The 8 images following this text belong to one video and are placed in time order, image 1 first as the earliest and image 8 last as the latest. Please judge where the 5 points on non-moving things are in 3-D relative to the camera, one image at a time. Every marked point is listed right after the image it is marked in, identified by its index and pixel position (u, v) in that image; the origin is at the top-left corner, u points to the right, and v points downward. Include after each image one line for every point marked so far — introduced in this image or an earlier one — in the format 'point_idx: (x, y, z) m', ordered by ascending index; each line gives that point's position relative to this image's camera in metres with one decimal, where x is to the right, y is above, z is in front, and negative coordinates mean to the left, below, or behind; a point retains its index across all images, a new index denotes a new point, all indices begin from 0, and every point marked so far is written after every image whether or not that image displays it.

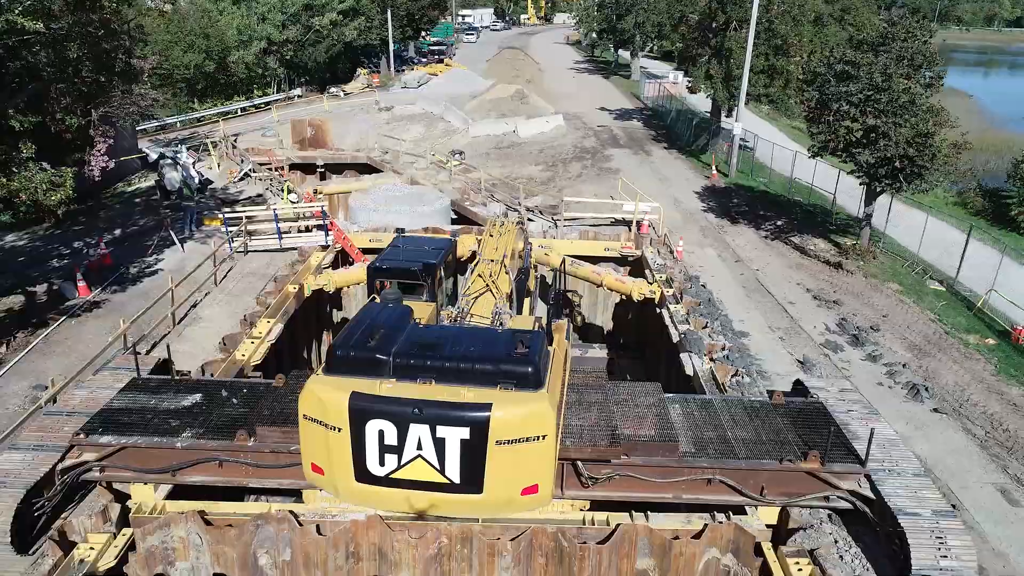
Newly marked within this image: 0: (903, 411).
0: (+8.7, -2.8, +16.8) m
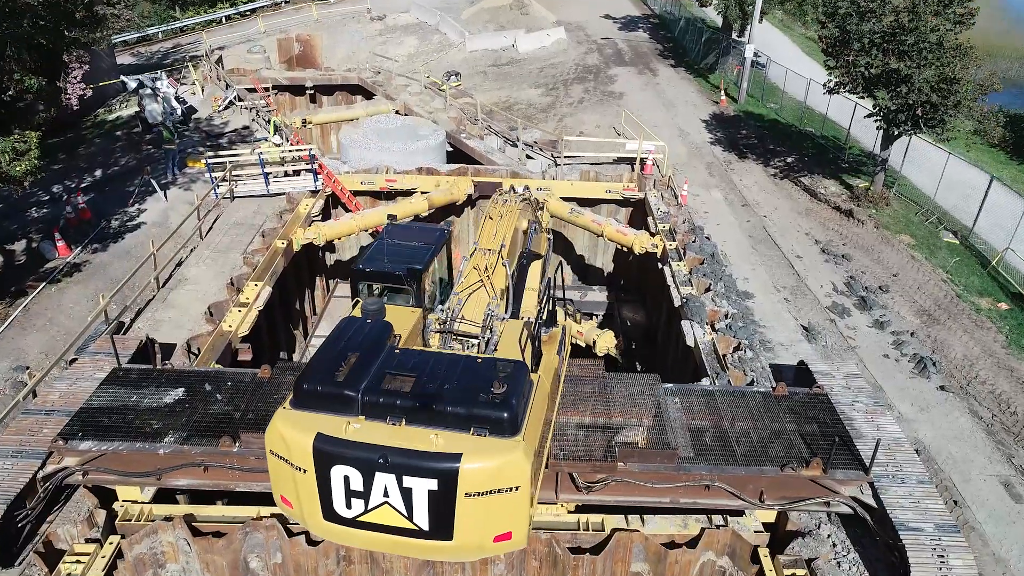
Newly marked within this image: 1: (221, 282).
0: (+8.6, -2.2, +16.4) m
1: (-7.7, +0.1, +19.9) m
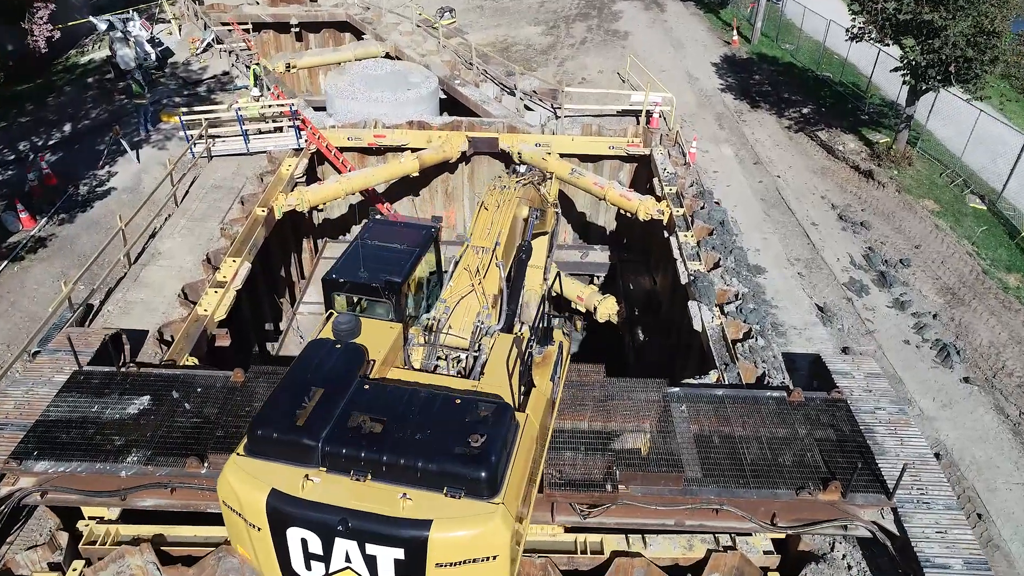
0: (+8.5, -1.9, +15.3) m
1: (-7.8, +0.7, +18.7) m
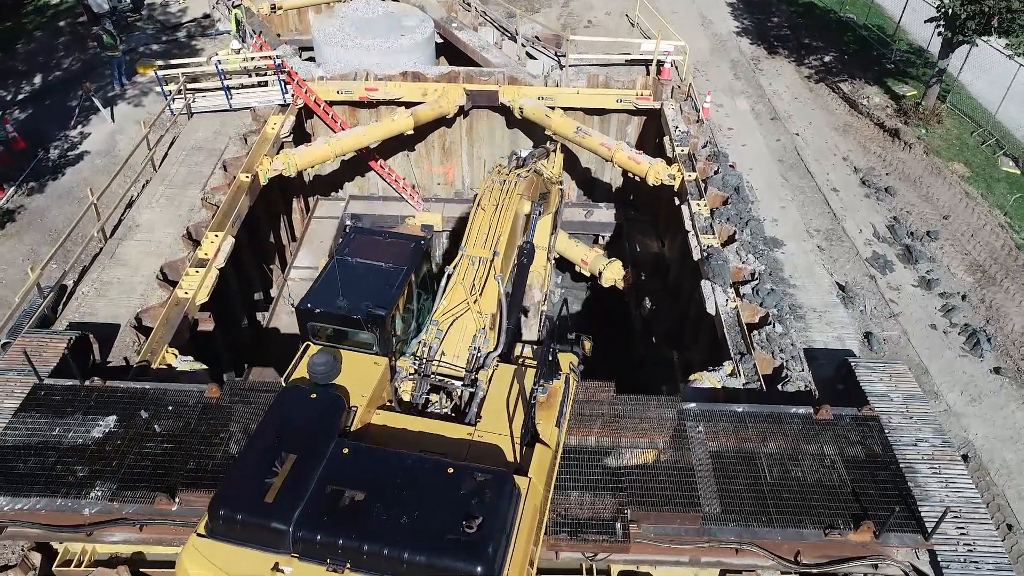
0: (+8.5, -1.6, +14.4) m
1: (-7.8, +1.3, +17.5) m
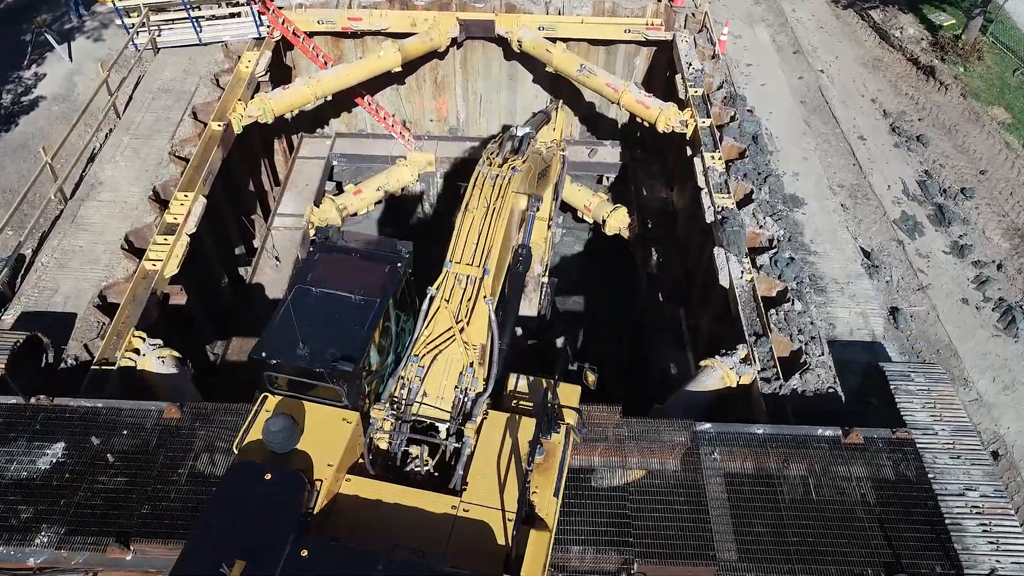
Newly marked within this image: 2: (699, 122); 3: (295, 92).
0: (+8.5, -1.2, +13.3) m
1: (-7.9, +2.1, +16.1) m
2: (+4.3, +3.7, +17.2) m
3: (-5.1, +4.6, +17.7) m
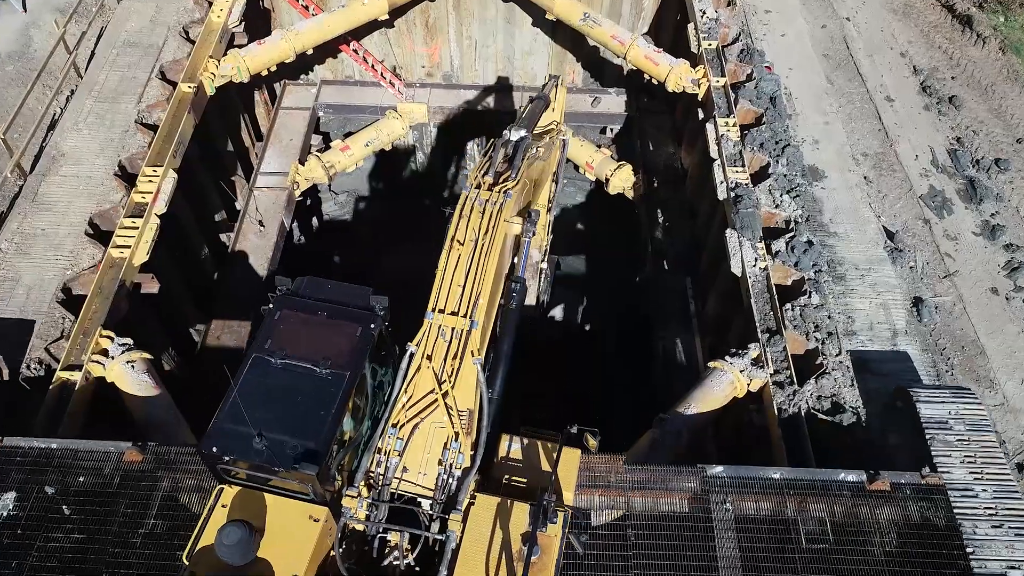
0: (+8.4, -1.1, +12.4) m
1: (-7.9, +2.5, +14.9) m
2: (+4.2, +4.2, +15.7) m
3: (-5.2, +5.1, +16.2) m
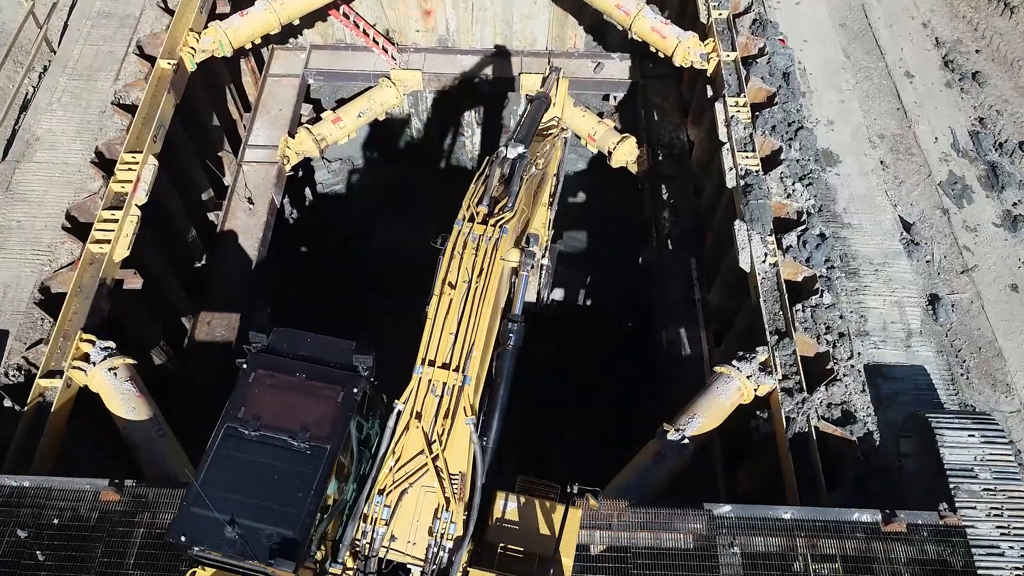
0: (+8.4, -1.1, +11.9) m
1: (-8.0, +2.6, +14.1) m
2: (+4.2, +4.5, +14.8) m
3: (-5.2, +5.4, +15.2) m
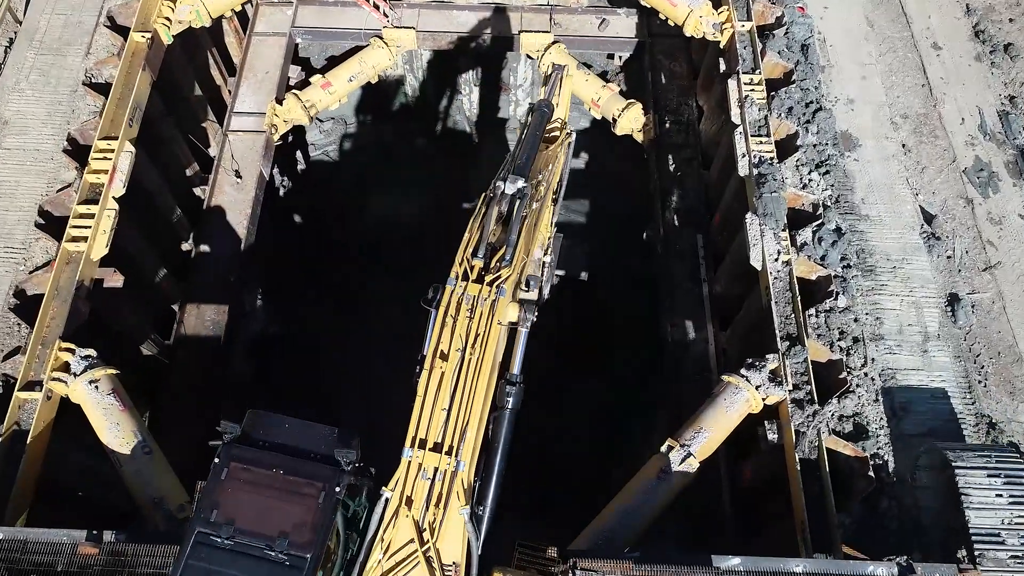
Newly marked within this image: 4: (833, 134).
0: (+8.4, -1.1, +11.4) m
1: (-8.0, +2.8, +13.3) m
2: (+4.1, +4.7, +13.8) m
3: (-5.2, +5.6, +14.1) m
4: (+5.7, +2.7, +13.3) m
